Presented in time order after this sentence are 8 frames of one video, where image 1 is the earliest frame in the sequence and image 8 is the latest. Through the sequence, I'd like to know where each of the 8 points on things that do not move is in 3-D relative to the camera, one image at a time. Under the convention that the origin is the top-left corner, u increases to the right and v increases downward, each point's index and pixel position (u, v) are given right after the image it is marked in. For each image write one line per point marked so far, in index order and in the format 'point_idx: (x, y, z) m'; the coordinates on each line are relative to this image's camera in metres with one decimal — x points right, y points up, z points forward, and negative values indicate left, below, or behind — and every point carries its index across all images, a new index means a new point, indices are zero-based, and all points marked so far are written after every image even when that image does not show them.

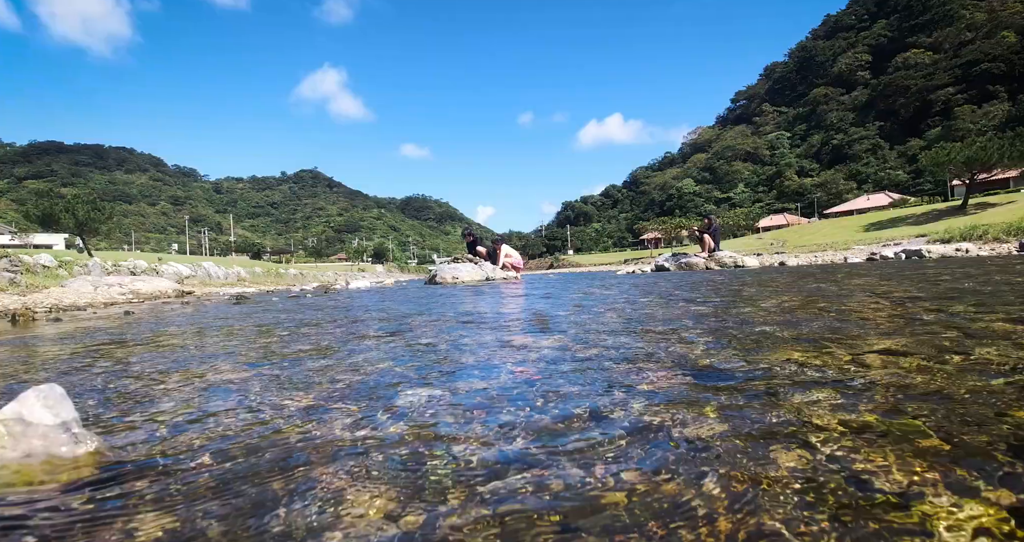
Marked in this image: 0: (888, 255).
0: (+7.8, +0.3, +12.1) m
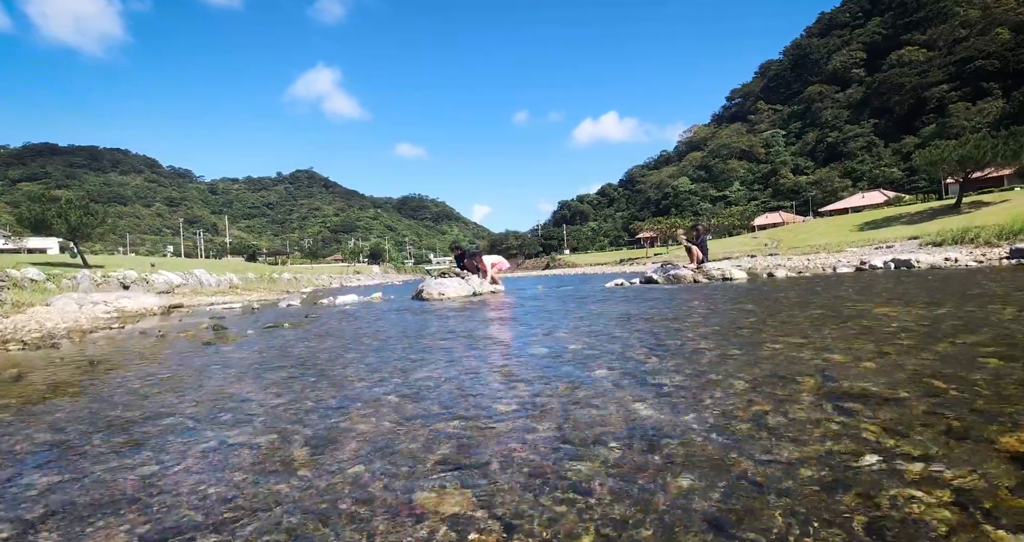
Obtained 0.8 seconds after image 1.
0: (+7.6, +0.1, +12.1) m
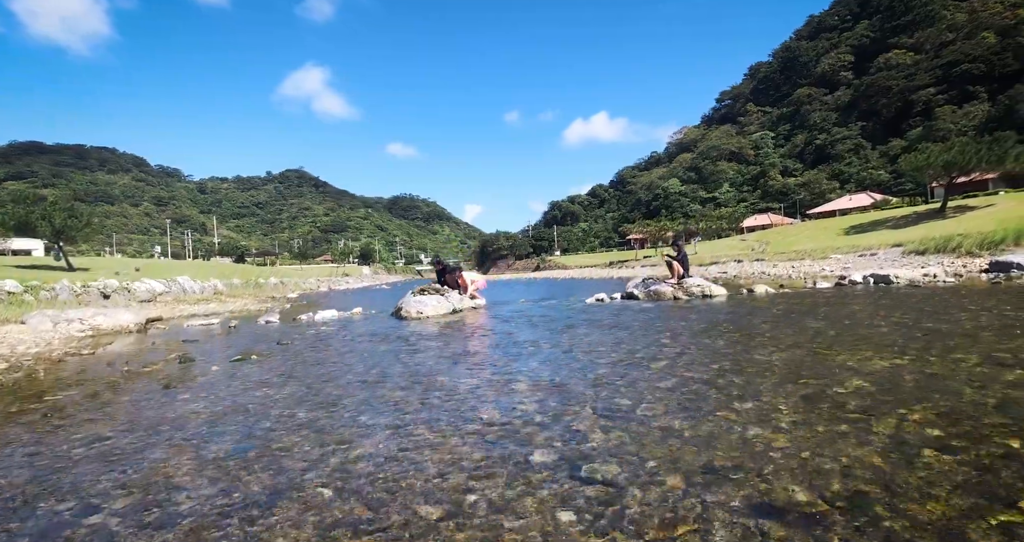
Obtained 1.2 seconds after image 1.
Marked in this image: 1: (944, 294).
0: (+7.2, -0.2, +12.2) m
1: (+7.6, -0.3, +10.2) m
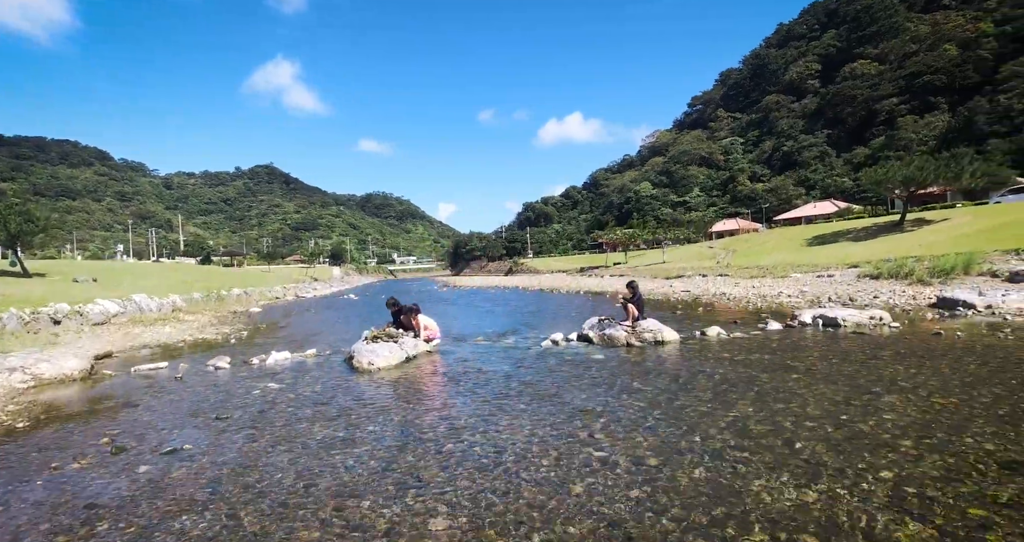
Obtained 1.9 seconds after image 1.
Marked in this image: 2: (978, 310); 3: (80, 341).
0: (+6.3, -1.0, +12.6) m
1: (+6.9, -1.2, +10.6) m
2: (+11.0, -0.9, +13.7) m
3: (-10.9, -1.8, +14.7) m
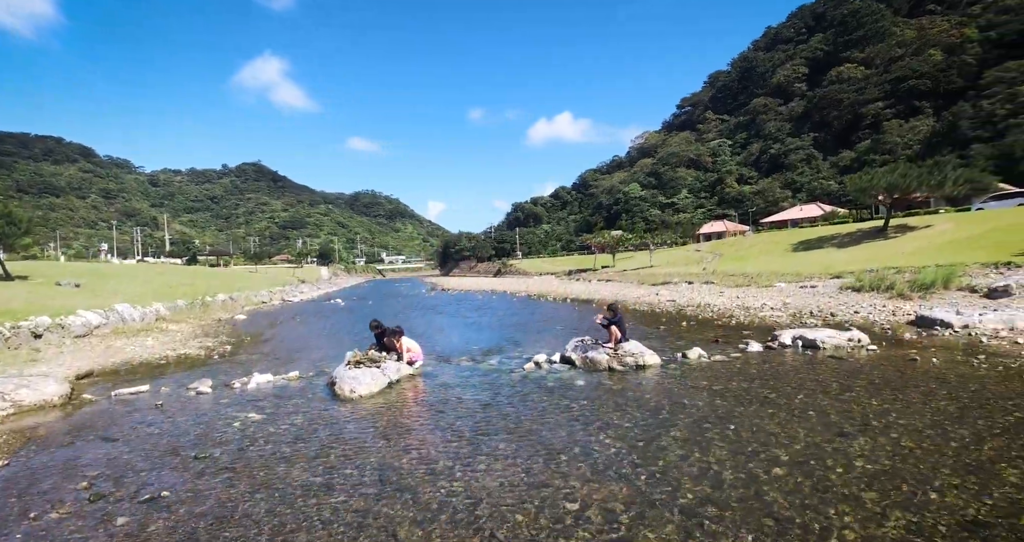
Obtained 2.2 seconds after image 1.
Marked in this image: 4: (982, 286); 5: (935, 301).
0: (+6.0, -1.5, +12.7) m
1: (+6.5, -1.7, +10.8) m
2: (+10.6, -1.4, +13.9) m
3: (-11.3, -2.2, +14.5) m
4: (+15.5, -0.5, +19.1) m
5: (+13.3, -0.9, +18.3) m
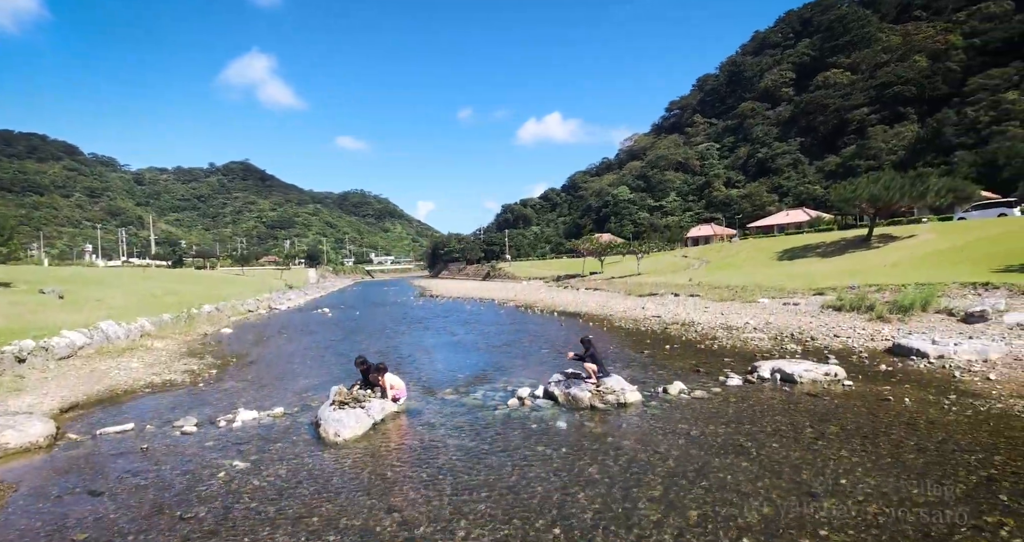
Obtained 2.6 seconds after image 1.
0: (+5.6, -2.2, +13.0) m
1: (+6.2, -2.4, +11.1) m
2: (+10.3, -2.2, +14.3) m
3: (-11.6, -2.9, +14.5) m
4: (+15.1, -1.3, +19.6) m
5: (+12.9, -1.7, +18.7) m
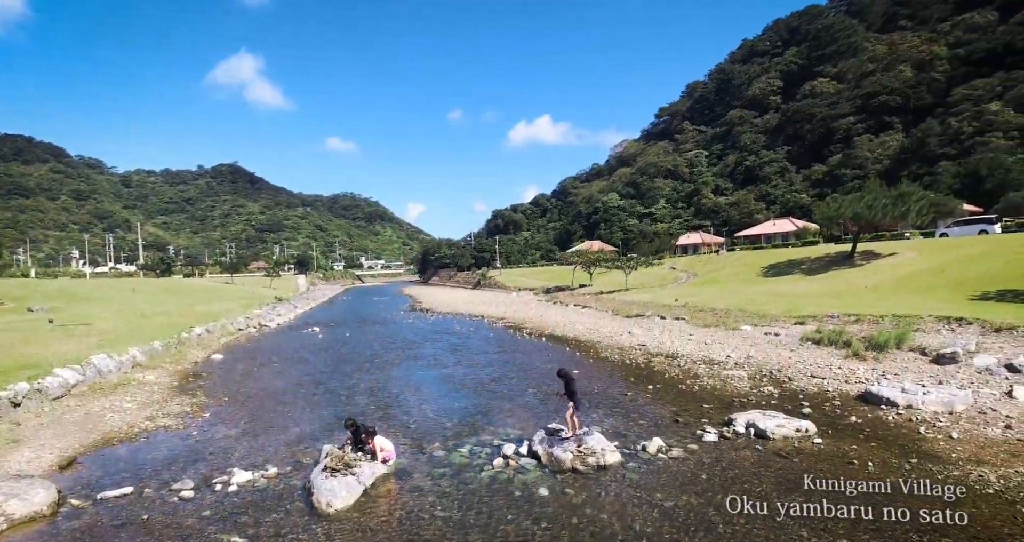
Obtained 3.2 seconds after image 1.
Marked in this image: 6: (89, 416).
0: (+5.3, -3.6, +13.6) m
1: (+5.9, -3.8, +11.6) m
2: (+9.9, -3.5, +14.9) m
3: (-12.0, -4.2, +14.8) m
4: (+14.6, -2.7, +20.3) m
5: (+12.5, -3.1, +19.4) m
6: (-12.4, -4.2, +17.0) m
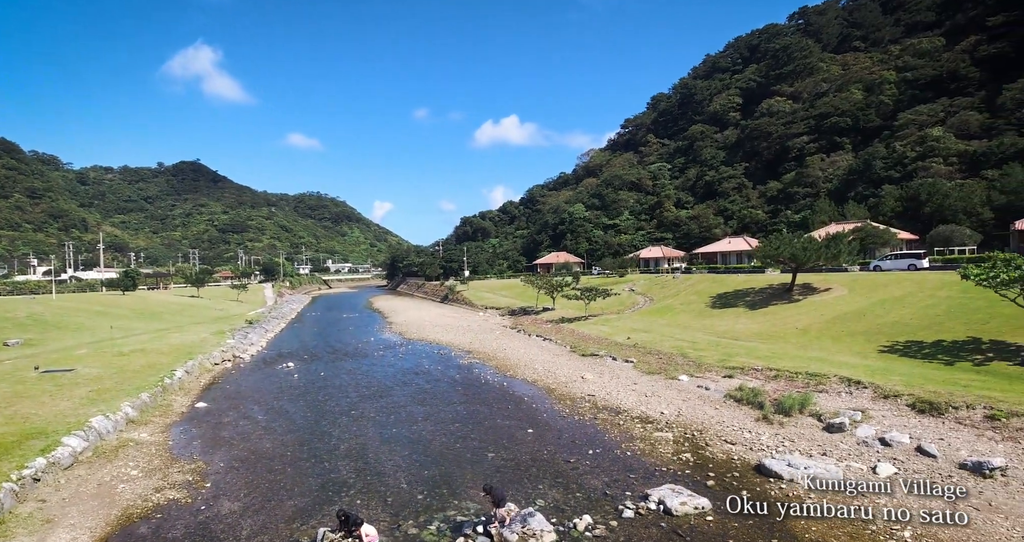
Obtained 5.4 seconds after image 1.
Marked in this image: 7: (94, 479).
0: (+4.2, -6.7, +17.0) m
1: (+4.9, -6.9, +15.1) m
2: (+8.7, -6.8, +18.6) m
3: (-13.2, -7.1, +17.3) m
4: (+13.1, -6.0, +24.2) m
5: (+11.0, -6.3, +23.2) m
6: (-13.7, -7.1, +19.4) m
7: (-14.3, -7.1, +20.1) m
